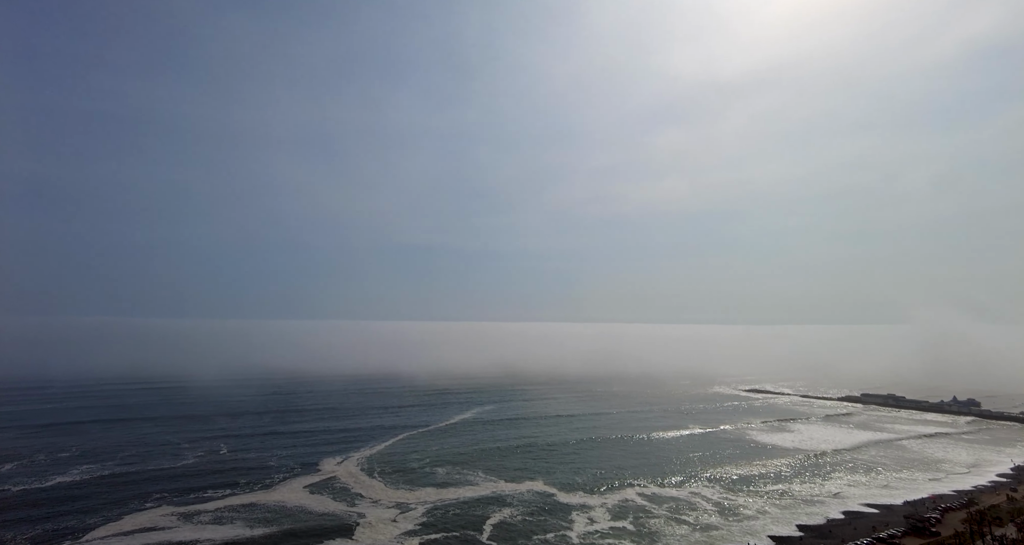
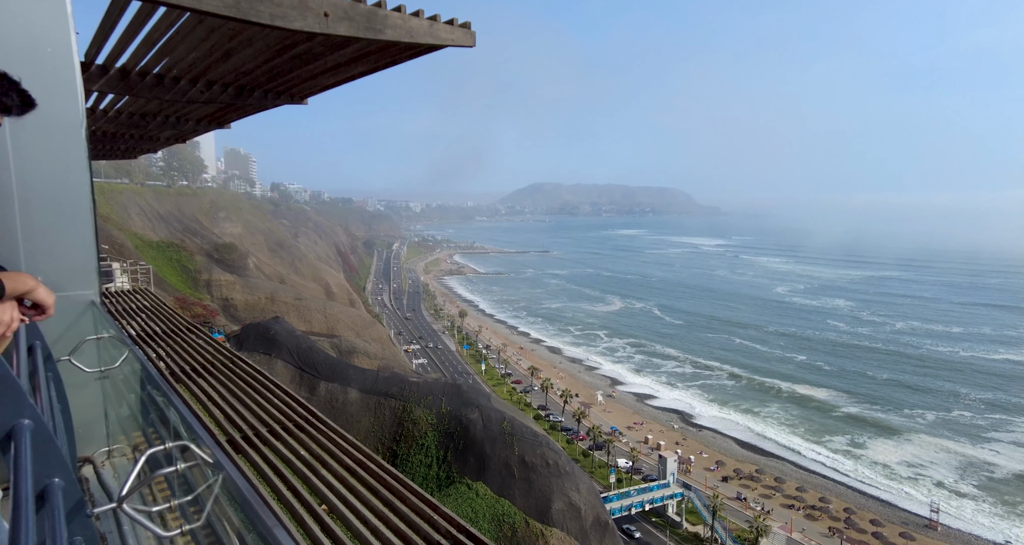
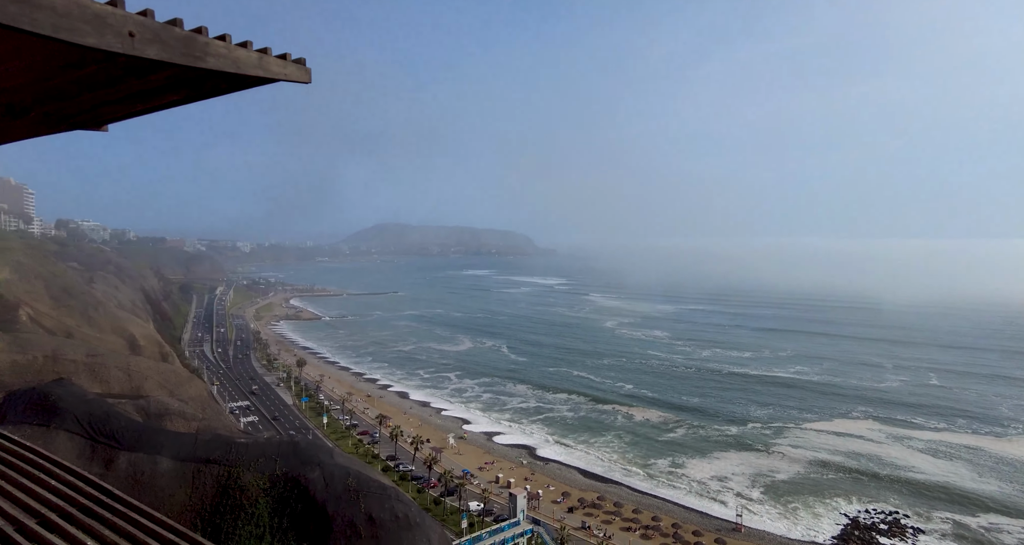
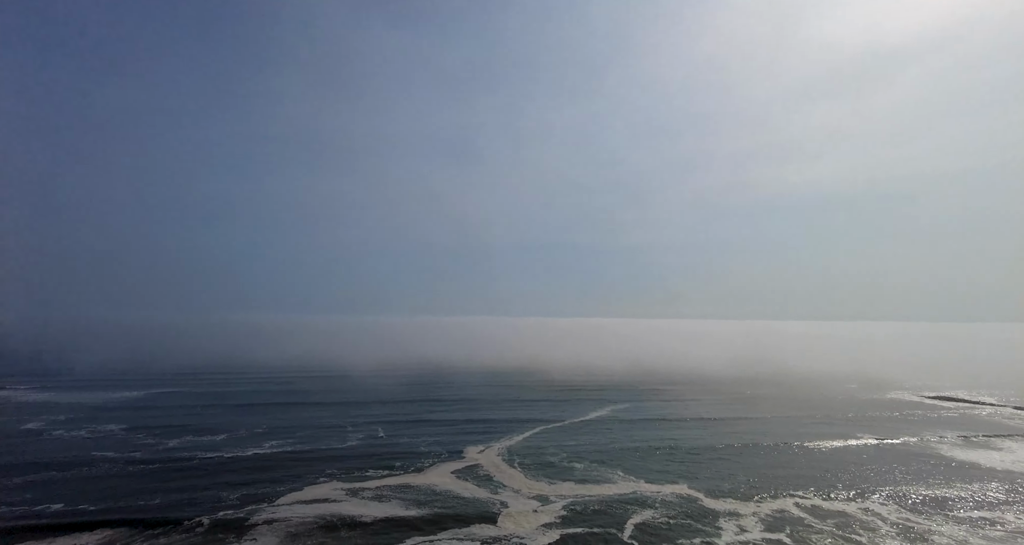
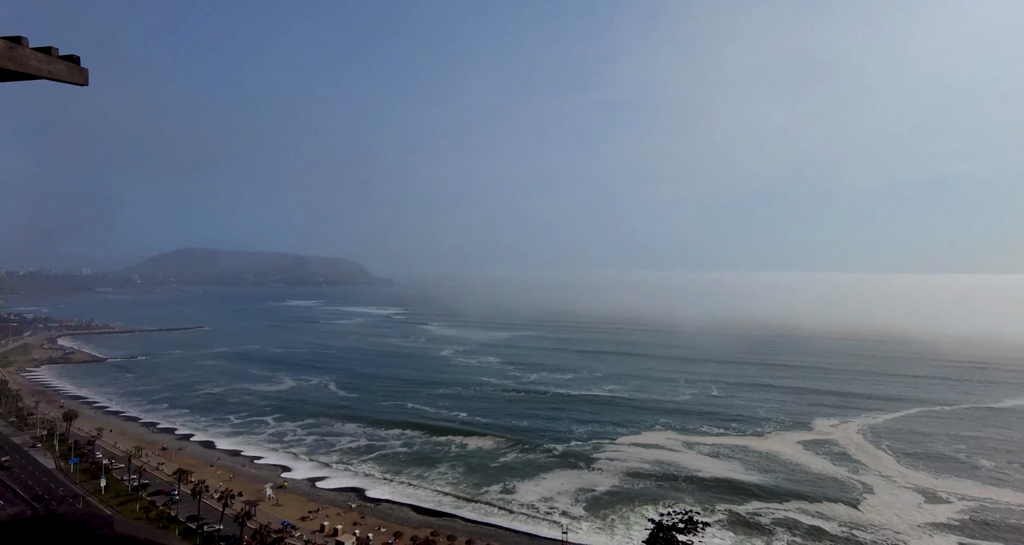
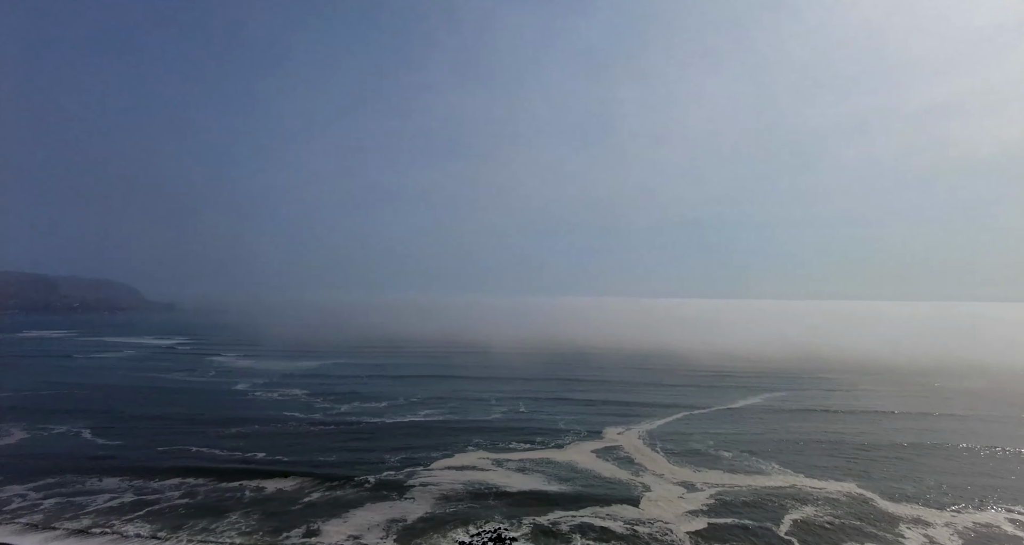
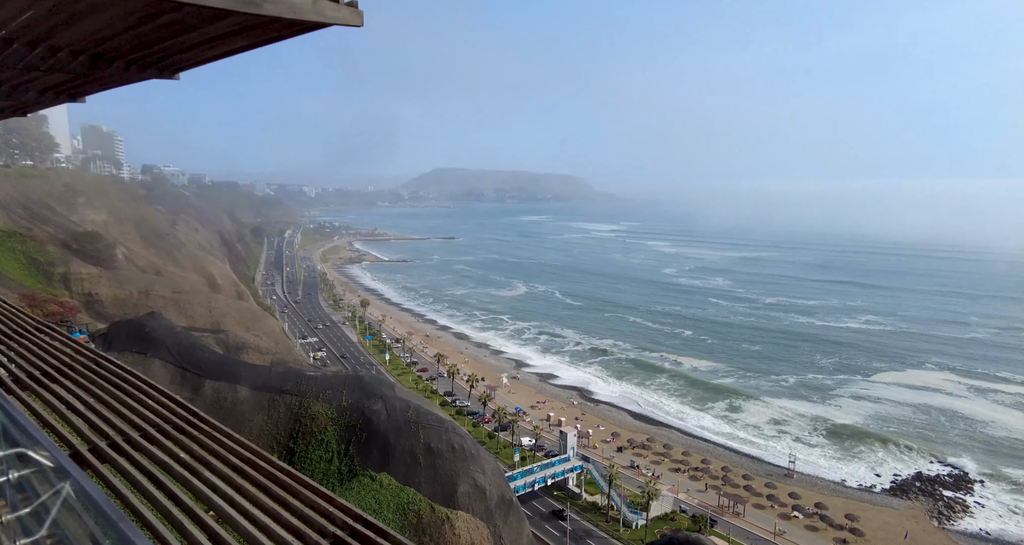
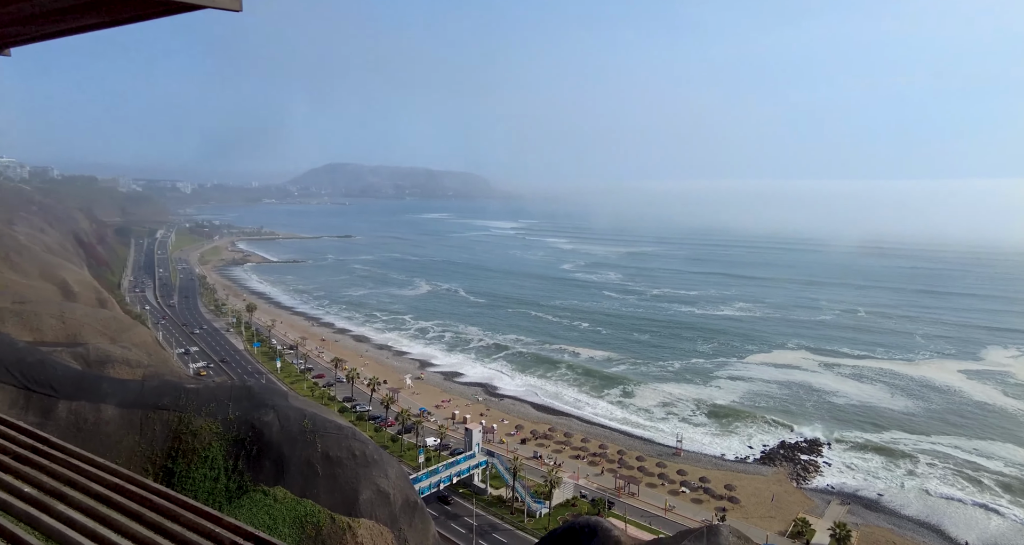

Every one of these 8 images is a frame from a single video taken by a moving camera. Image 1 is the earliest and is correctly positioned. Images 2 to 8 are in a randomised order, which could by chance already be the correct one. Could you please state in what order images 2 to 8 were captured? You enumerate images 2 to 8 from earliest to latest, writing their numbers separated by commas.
4, 6, 5, 3, 2, 7, 8
